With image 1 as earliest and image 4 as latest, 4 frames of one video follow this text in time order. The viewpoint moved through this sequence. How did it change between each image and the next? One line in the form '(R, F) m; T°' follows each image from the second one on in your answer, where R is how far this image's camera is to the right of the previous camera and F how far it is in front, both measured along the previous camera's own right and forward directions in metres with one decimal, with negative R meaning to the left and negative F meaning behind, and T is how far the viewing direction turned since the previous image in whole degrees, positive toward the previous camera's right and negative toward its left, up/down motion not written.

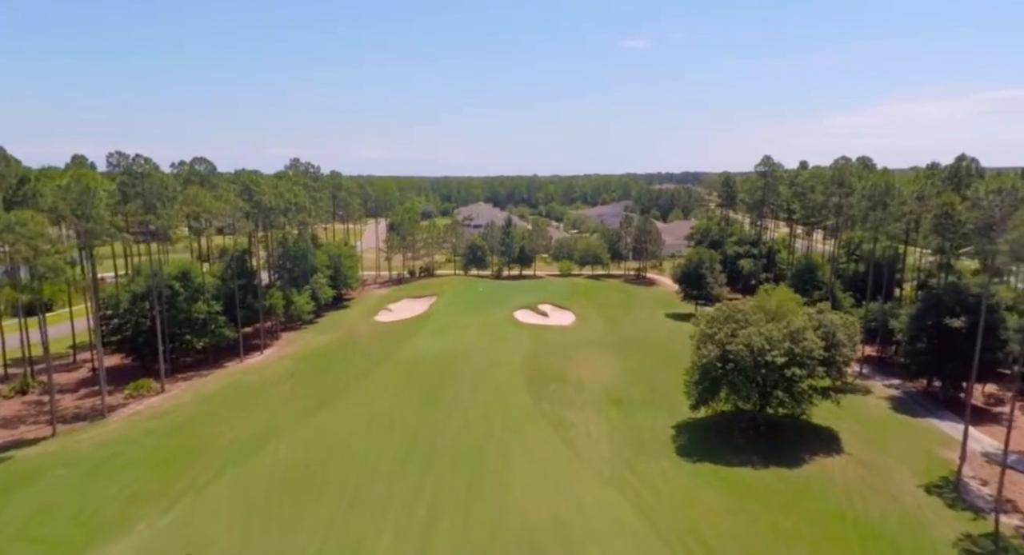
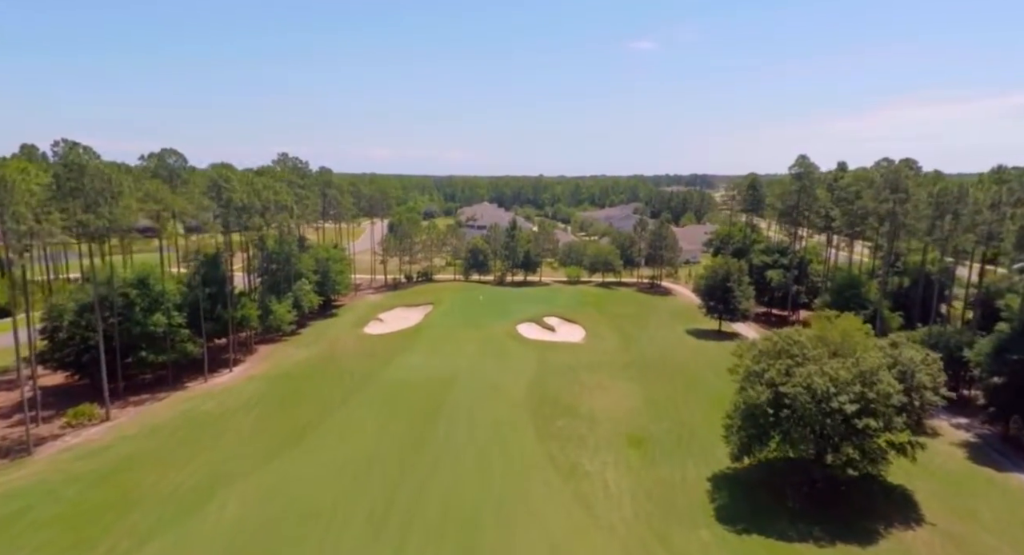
(0.0, +5.5) m; 0°
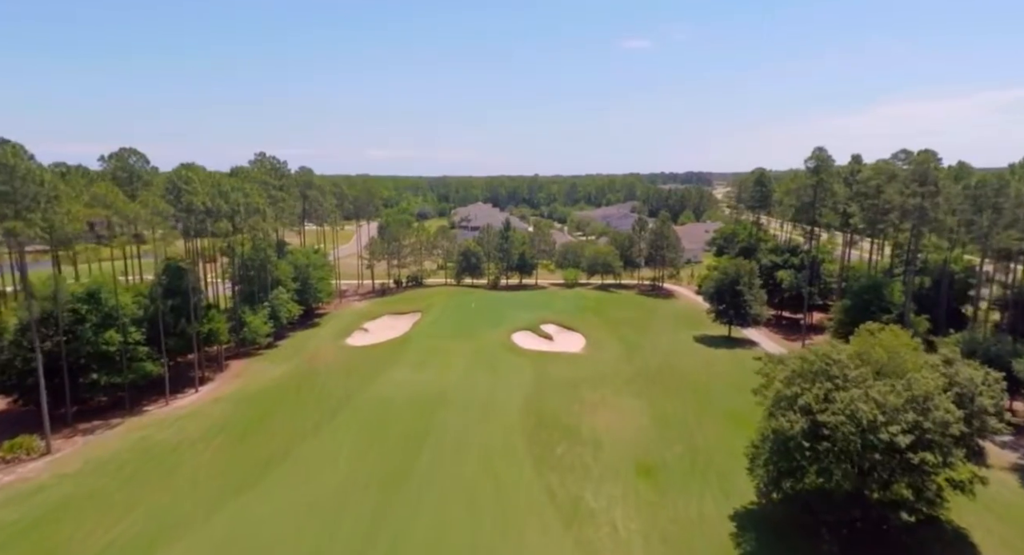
(+0.3, +3.6) m; 0°
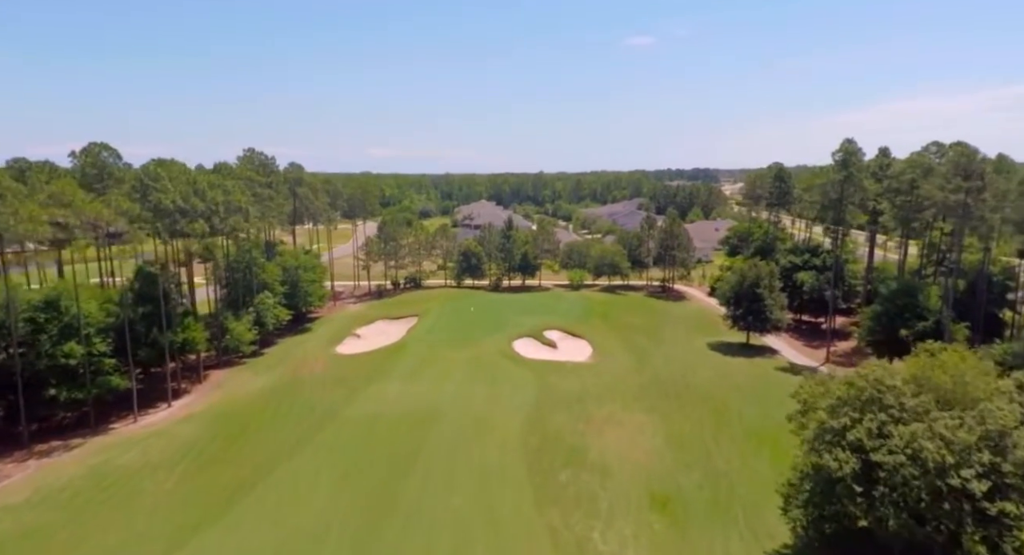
(+0.3, +3.2) m; -1°
